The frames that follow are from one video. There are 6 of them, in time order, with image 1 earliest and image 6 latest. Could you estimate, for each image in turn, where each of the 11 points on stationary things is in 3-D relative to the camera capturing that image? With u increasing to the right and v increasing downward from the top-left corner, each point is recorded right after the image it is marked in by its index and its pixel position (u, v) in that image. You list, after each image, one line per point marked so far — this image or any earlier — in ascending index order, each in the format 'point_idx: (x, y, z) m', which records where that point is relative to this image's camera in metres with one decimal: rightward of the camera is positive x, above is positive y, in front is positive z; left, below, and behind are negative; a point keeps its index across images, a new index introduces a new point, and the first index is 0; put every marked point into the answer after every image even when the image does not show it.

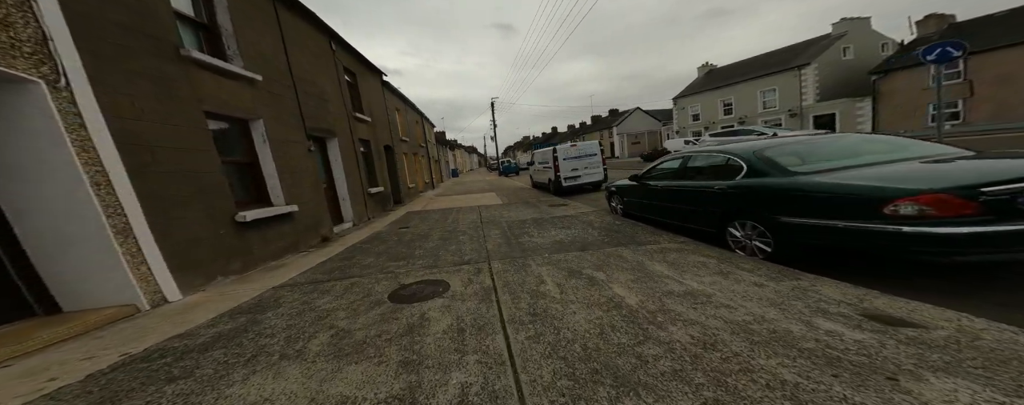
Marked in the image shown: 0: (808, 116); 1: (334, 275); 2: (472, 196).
0: (+18.2, +5.2, +17.4) m
1: (-2.7, -1.1, +4.4) m
2: (-2.2, +0.3, +15.7) m
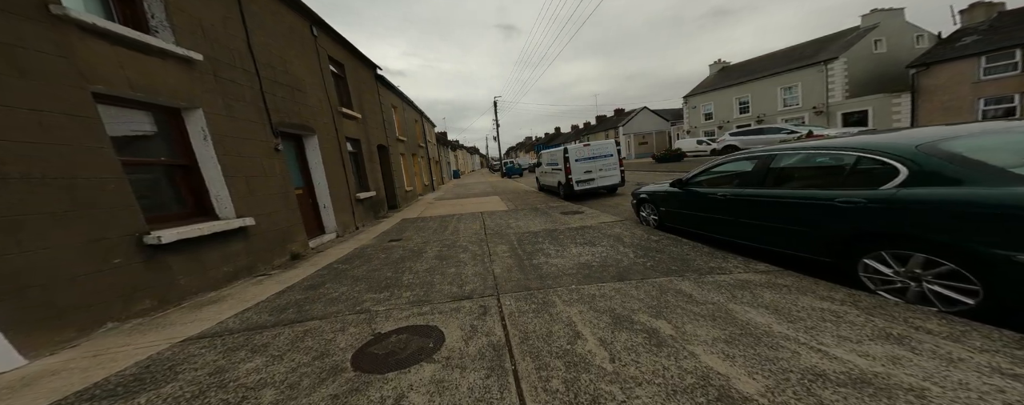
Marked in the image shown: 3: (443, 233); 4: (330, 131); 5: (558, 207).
0: (+18.5, +5.0, +16.2) m
1: (-2.5, -1.3, +3.2) m
2: (-1.9, +0.1, +14.5) m
3: (-1.9, -0.9, +7.7) m
4: (-4.6, +1.8, +7.3) m
5: (+1.6, -0.2, +9.9) m
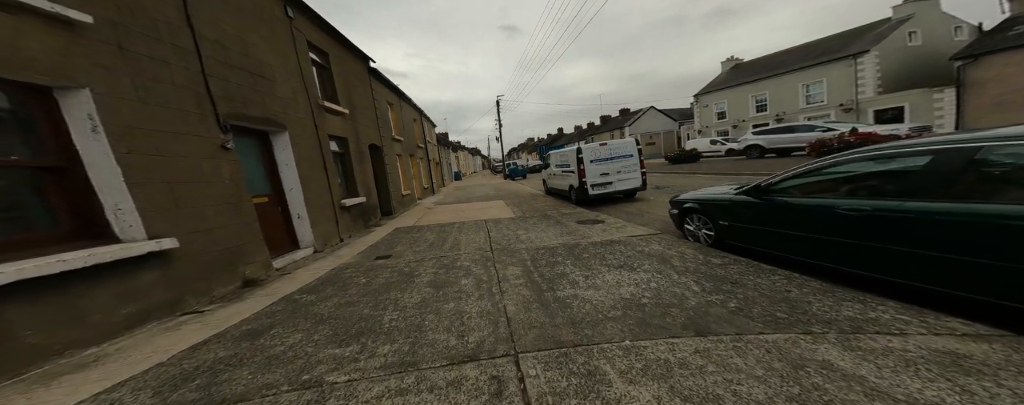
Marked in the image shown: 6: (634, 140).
0: (+18.7, +4.8, +15.0) m
1: (-2.3, -1.4, +2.0) m
2: (-1.7, -0.1, +13.3) m
3: (-1.6, -1.1, +6.5) m
4: (-4.4, +1.6, +6.2) m
5: (+1.8, -0.4, +8.7) m
6: (+4.0, +2.0, +9.4) m
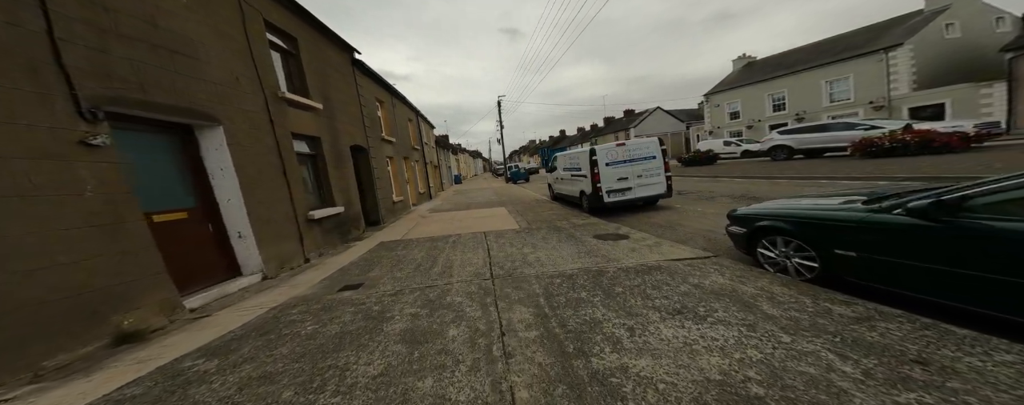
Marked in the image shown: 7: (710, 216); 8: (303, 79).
0: (+18.8, +4.5, +13.7) m
1: (-2.2, -1.6, +0.7) m
2: (-1.6, -0.5, +12.0) m
3: (-1.5, -1.3, +5.2) m
4: (-4.3, +1.4, +4.9) m
5: (+1.9, -0.6, +7.4) m
6: (+4.1, +1.8, +8.1) m
7: (+4.3, -0.3, +6.3) m
8: (-4.9, +2.9, +6.7) m
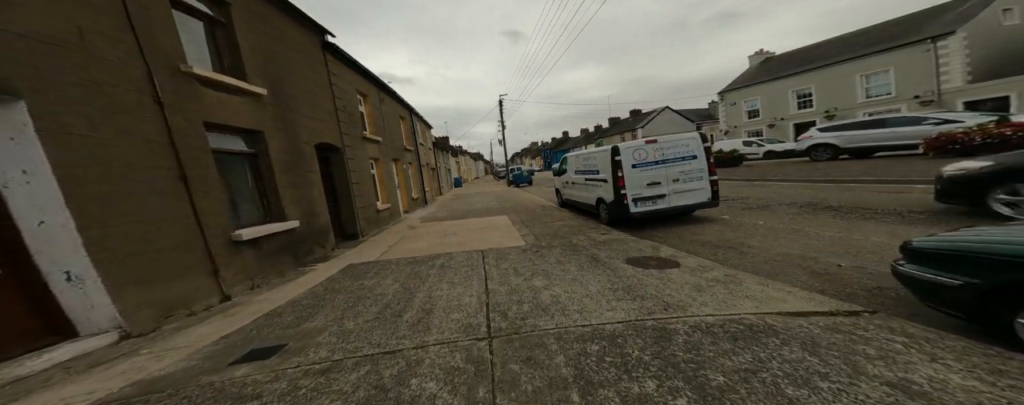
0: (+18.9, +4.2, +12.1) m
1: (-2.1, -1.7, -1.0) m
2: (-1.5, -0.8, +10.3) m
3: (-1.4, -1.5, +3.5) m
4: (-4.3, +1.2, +3.3) m
5: (+2.0, -0.9, +5.7) m
6: (+4.2, +1.6, +6.5) m
7: (+4.4, -0.5, +4.6) m
8: (-4.8, +2.7, +5.1) m
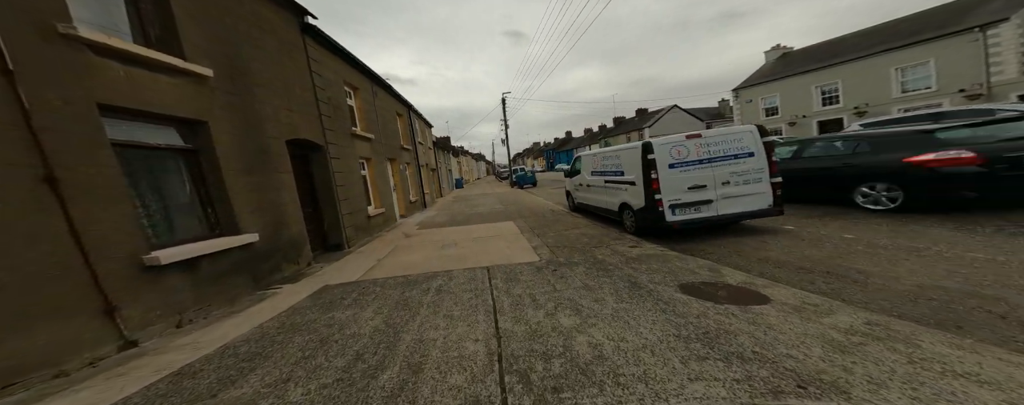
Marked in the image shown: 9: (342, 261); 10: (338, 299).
0: (+19.1, +4.1, +11.0) m
1: (-1.9, -1.7, -2.2) m
2: (-1.2, -0.9, +9.2) m
3: (-1.2, -1.6, +2.3) m
4: (-4.0, +1.1, +2.1) m
5: (+2.2, -1.0, +4.5) m
6: (+4.4, +1.5, +5.3) m
7: (+4.6, -0.6, +3.4) m
8: (-4.6, +2.6, +4.0) m
9: (-3.8, -1.3, +6.4) m
10: (-2.7, -1.5, +4.4) m
